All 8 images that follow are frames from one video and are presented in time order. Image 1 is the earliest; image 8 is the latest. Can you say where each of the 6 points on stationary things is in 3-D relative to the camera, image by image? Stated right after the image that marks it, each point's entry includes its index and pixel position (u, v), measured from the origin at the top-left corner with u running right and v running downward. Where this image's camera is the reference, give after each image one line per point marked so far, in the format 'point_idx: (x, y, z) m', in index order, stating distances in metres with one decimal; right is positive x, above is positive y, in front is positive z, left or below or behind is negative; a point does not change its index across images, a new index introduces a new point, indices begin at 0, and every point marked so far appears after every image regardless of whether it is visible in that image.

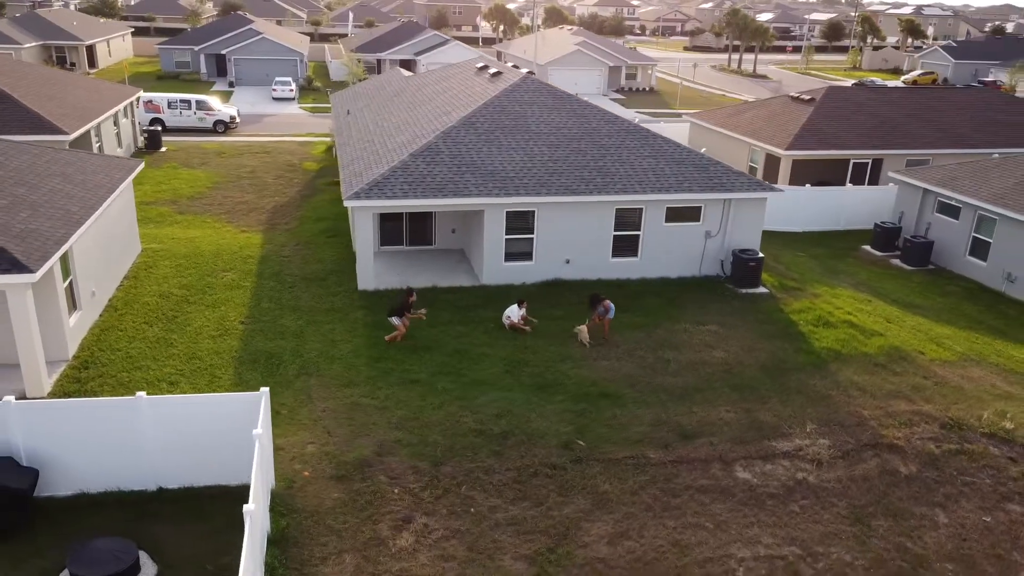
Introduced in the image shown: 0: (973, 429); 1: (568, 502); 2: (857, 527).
0: (+8.1, -2.5, +13.9) m
1: (+0.9, -3.2, +11.9) m
2: (+5.2, -3.6, +12.0) m
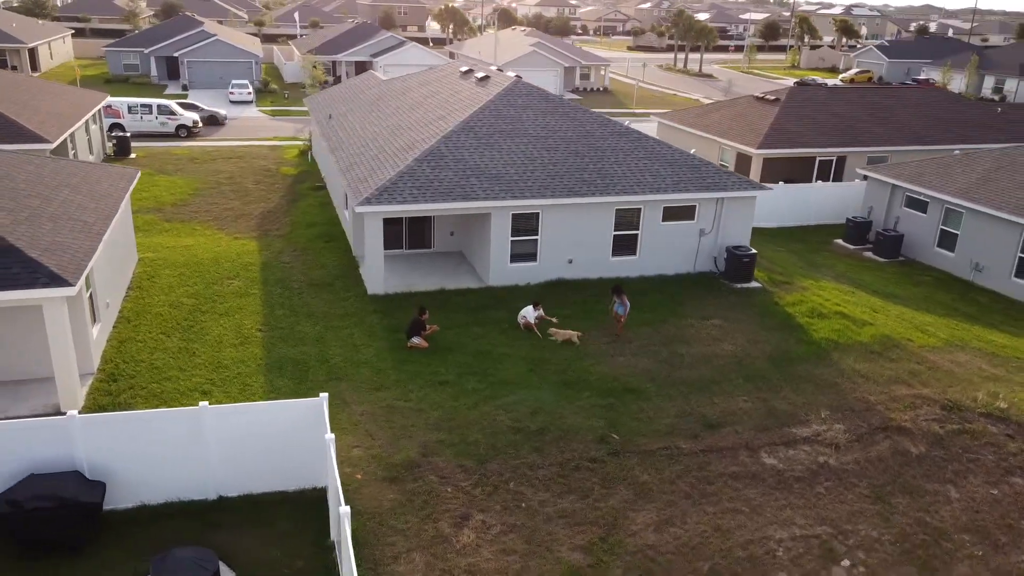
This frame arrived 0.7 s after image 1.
0: (+8.6, -2.3, +14.9) m
1: (+1.6, -3.2, +12.4) m
2: (+5.9, -3.5, +12.8) m
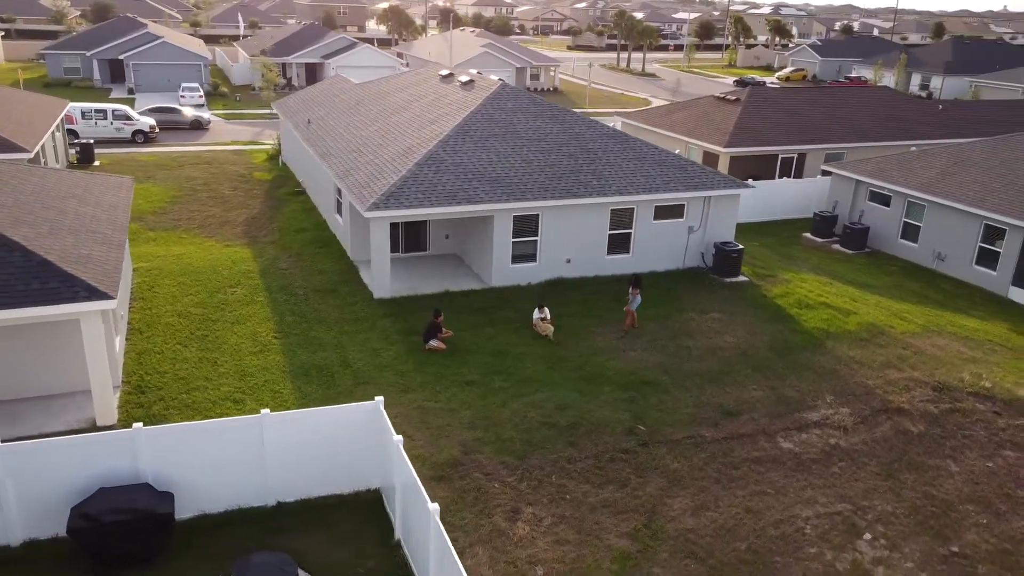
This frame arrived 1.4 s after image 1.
0: (+9.0, -2.0, +16.0) m
1: (+2.2, -3.1, +13.0) m
2: (+6.5, -3.3, +13.7) m
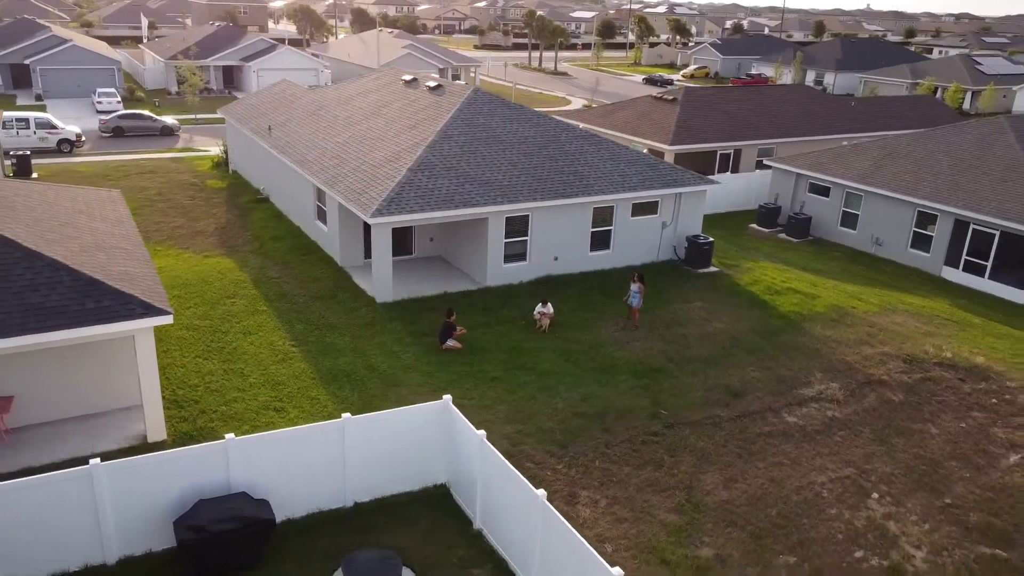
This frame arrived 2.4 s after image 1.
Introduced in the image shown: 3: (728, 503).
0: (+9.3, -1.6, +17.9) m
1: (+3.0, -3.0, +14.0) m
2: (+7.2, -3.0, +15.3) m
3: (+3.6, -3.6, +13.3) m
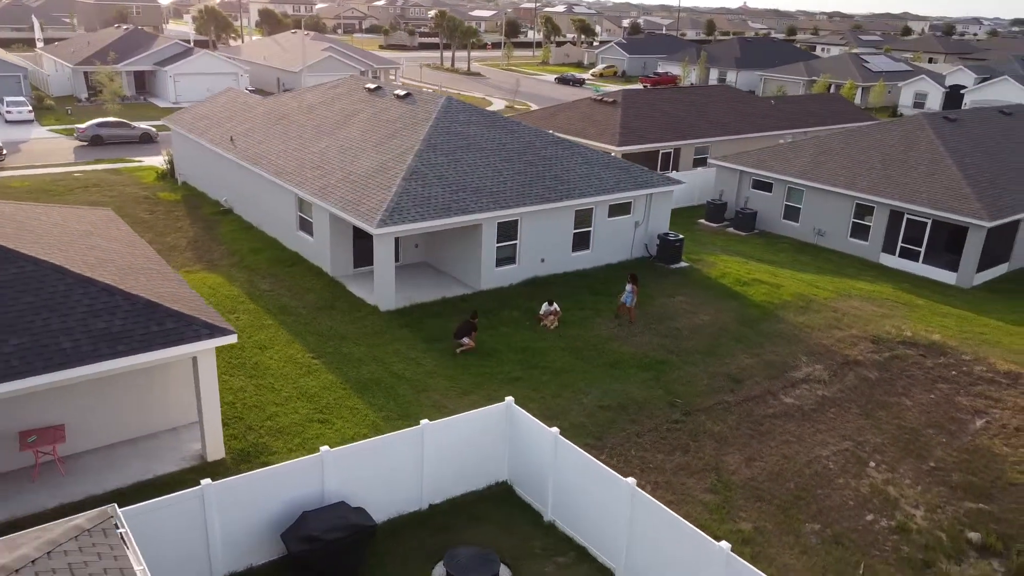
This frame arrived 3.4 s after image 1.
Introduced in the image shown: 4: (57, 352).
0: (+9.4, -1.3, +19.7) m
1: (+3.6, -3.0, +15.1) m
2: (+7.6, -2.8, +16.9) m
3: (+4.4, -3.5, +14.5) m
4: (-6.1, -0.9, +10.8) m
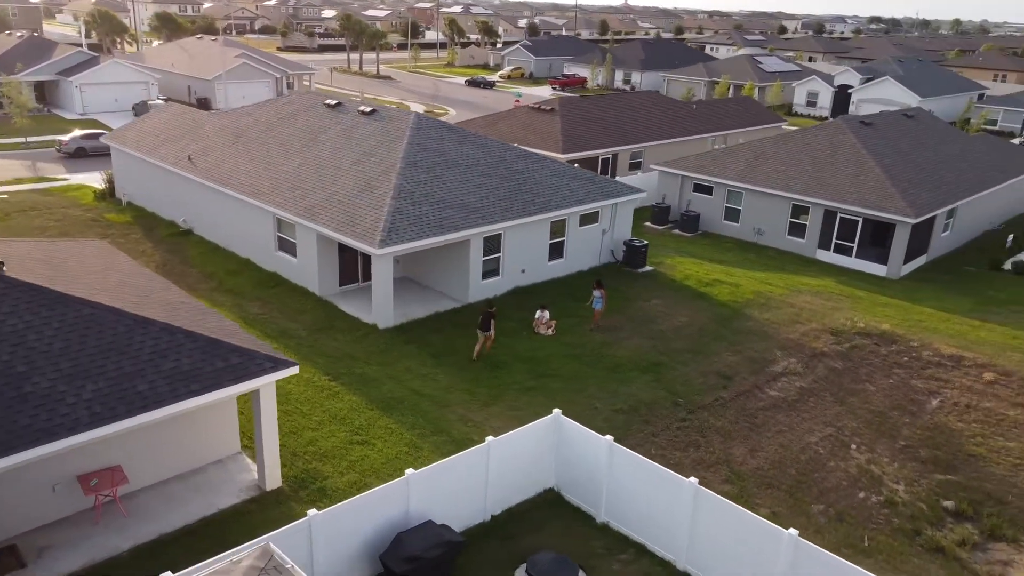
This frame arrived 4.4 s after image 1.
0: (+9.1, -1.2, +21.7) m
1: (+4.1, -3.1, +16.4) m
2: (+7.8, -2.8, +18.7) m
3: (+5.0, -3.6, +15.9) m
4: (-5.1, -1.4, +10.8) m
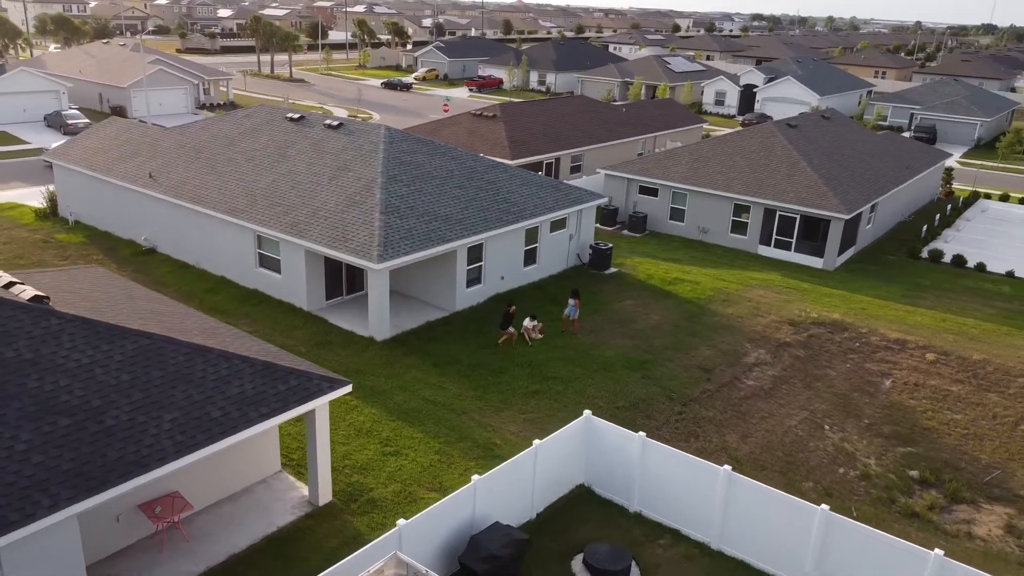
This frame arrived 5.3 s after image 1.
0: (+8.6, -1.0, +23.6) m
1: (+4.3, -3.1, +17.8) m
2: (+7.8, -2.6, +20.5) m
3: (+5.3, -3.6, +17.4) m
4: (-4.2, -1.9, +11.1) m
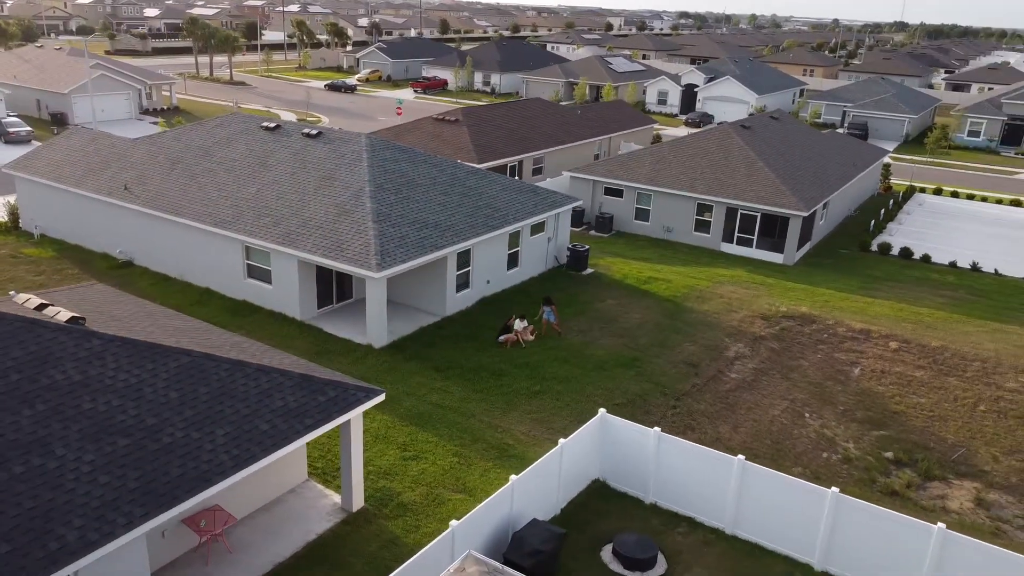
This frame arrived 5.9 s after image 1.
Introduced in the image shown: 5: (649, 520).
0: (+8.2, -0.9, +24.9) m
1: (+4.4, -3.1, +18.7) m
2: (+7.6, -2.5, +21.7) m
3: (+5.4, -3.6, +18.4) m
4: (-3.6, -2.1, +11.4) m
5: (+2.5, -4.2, +14.4) m
